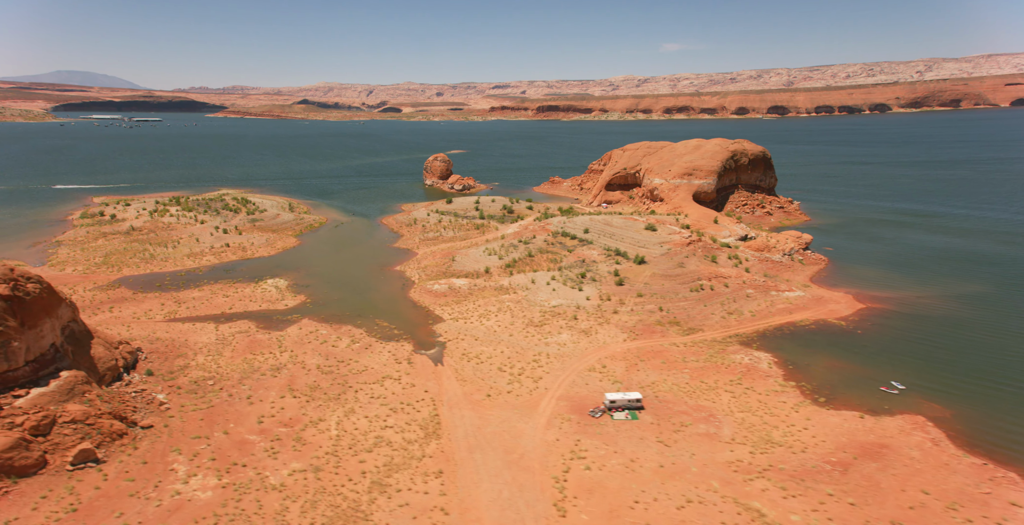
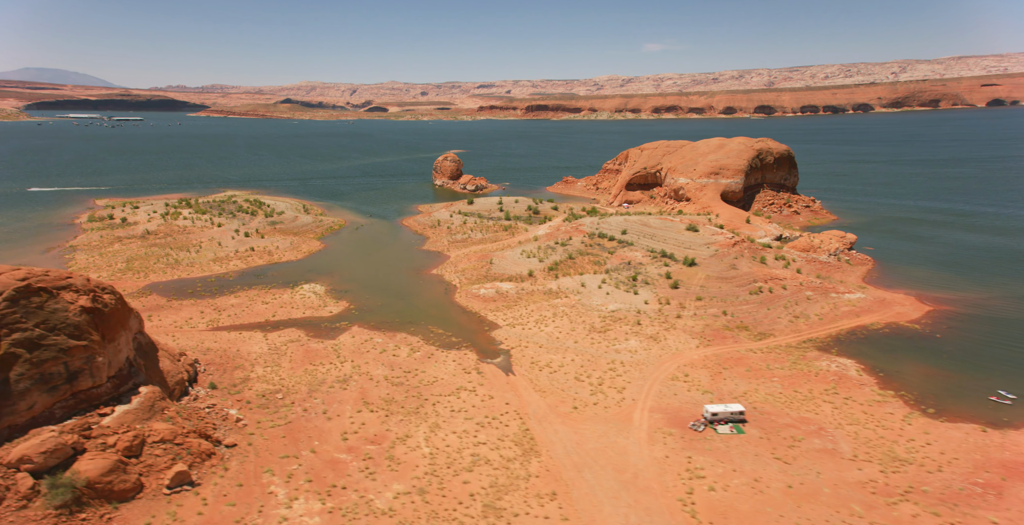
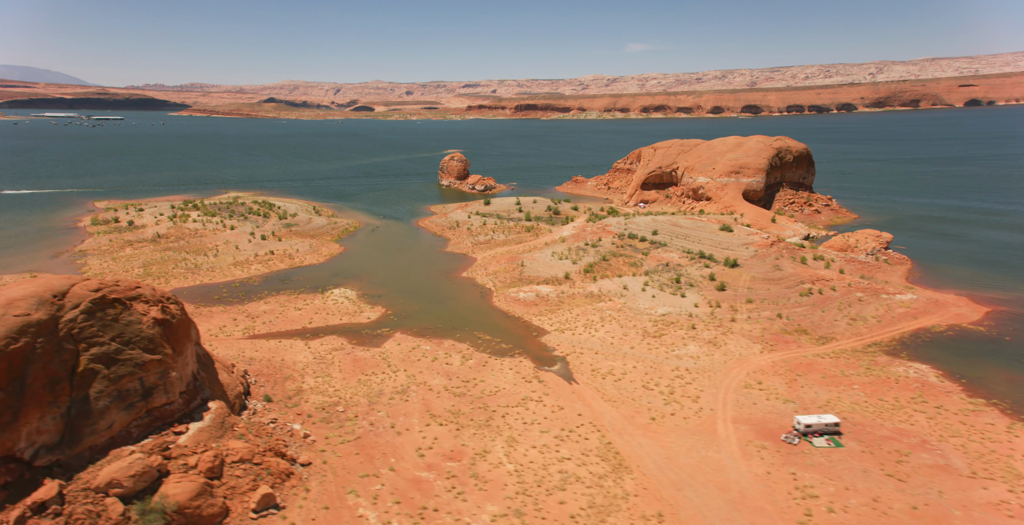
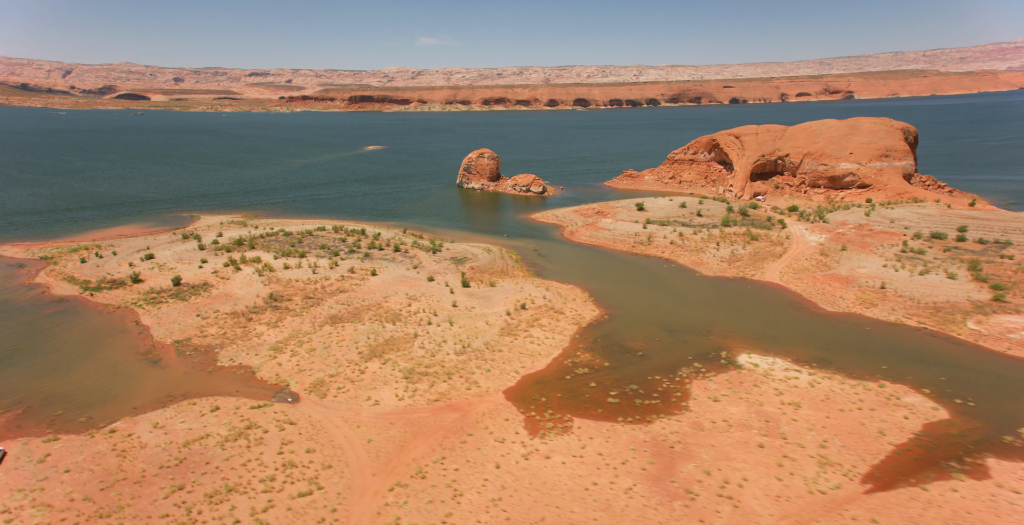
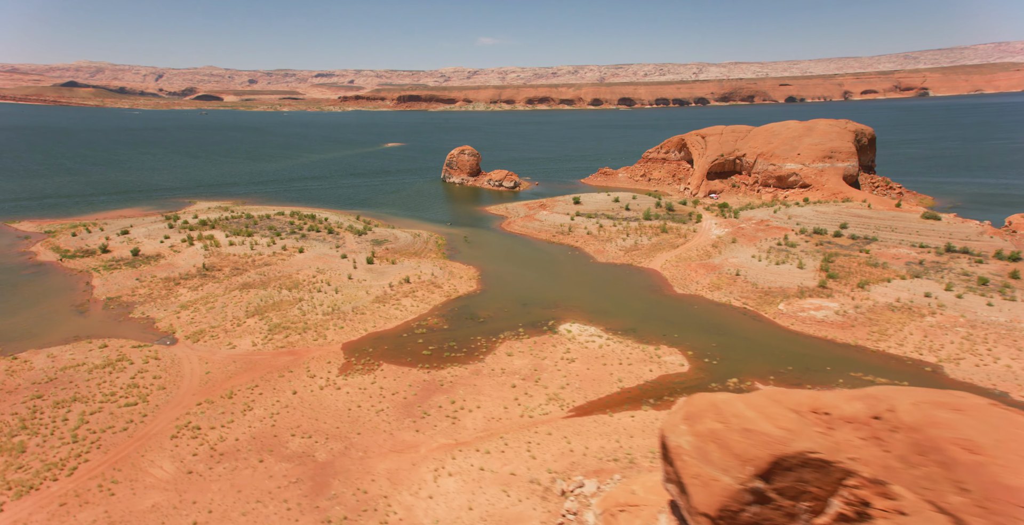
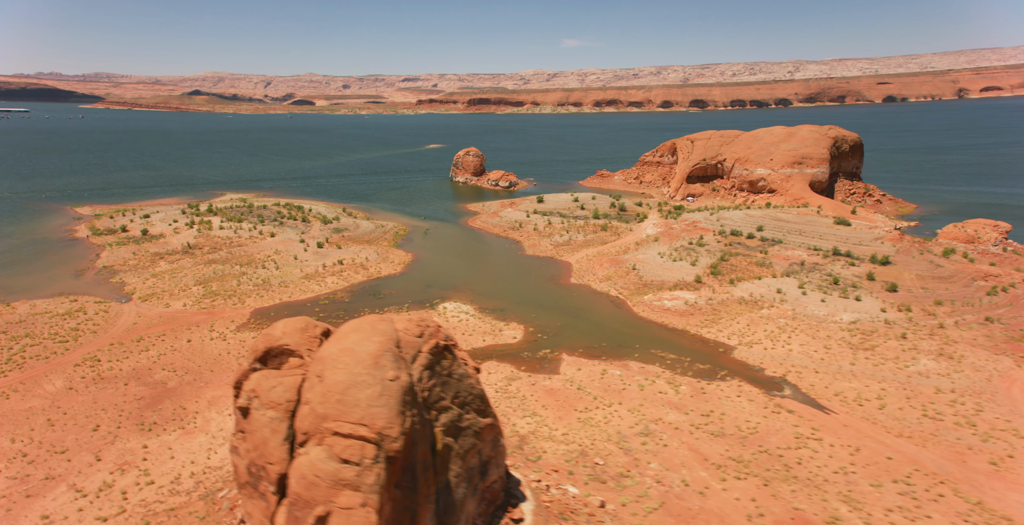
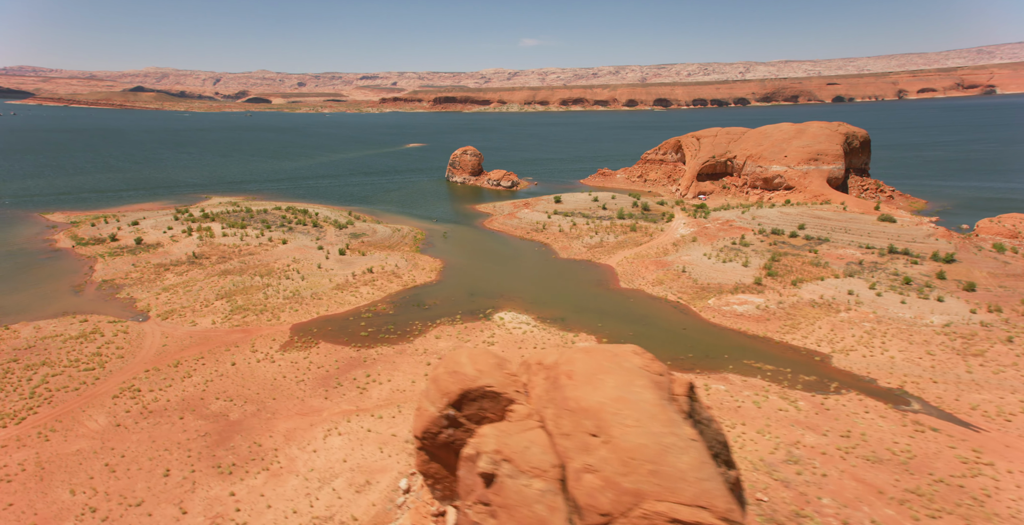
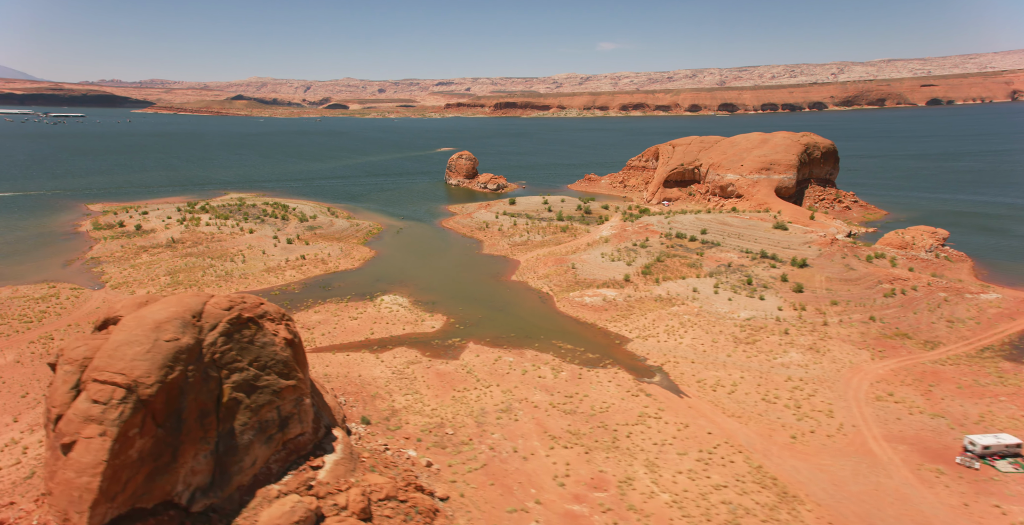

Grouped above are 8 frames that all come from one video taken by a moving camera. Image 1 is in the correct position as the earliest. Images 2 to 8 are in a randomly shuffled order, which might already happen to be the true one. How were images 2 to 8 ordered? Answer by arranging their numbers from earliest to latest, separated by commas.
2, 3, 8, 6, 7, 5, 4
